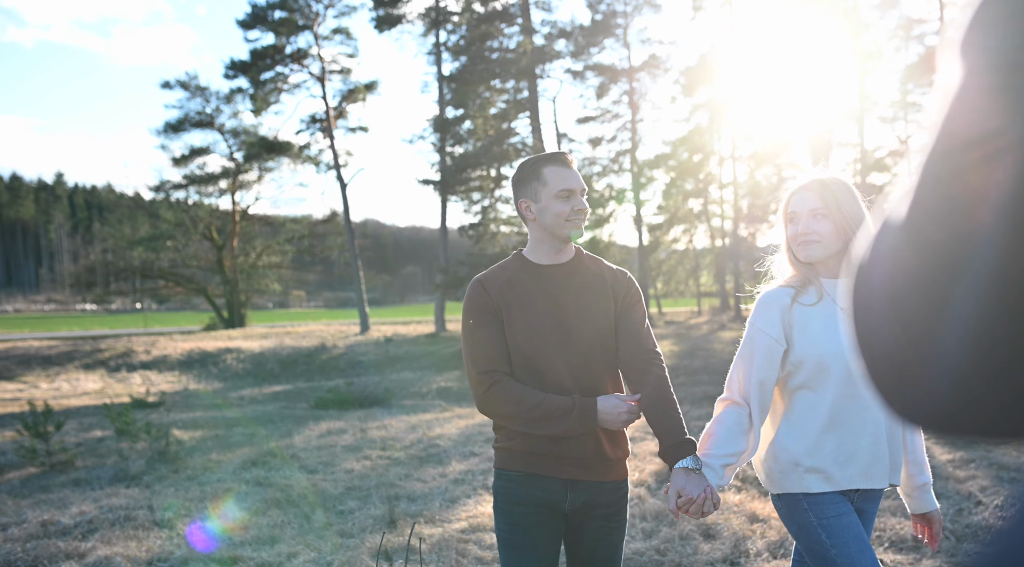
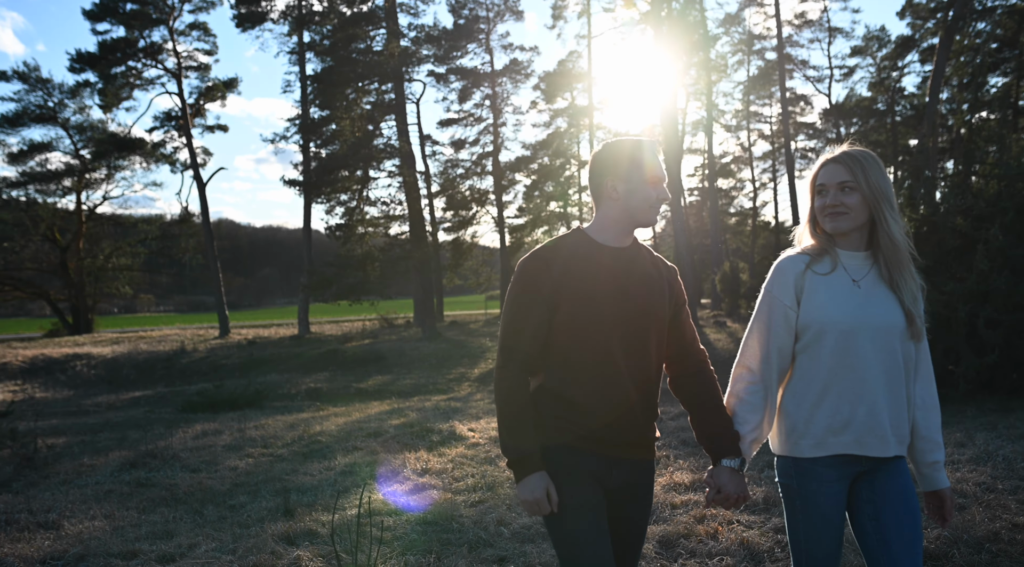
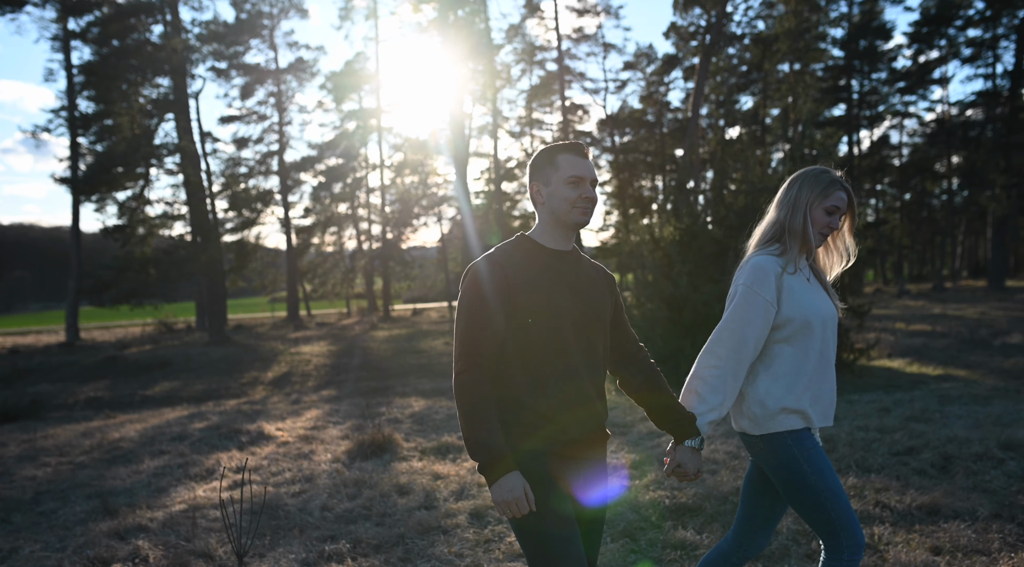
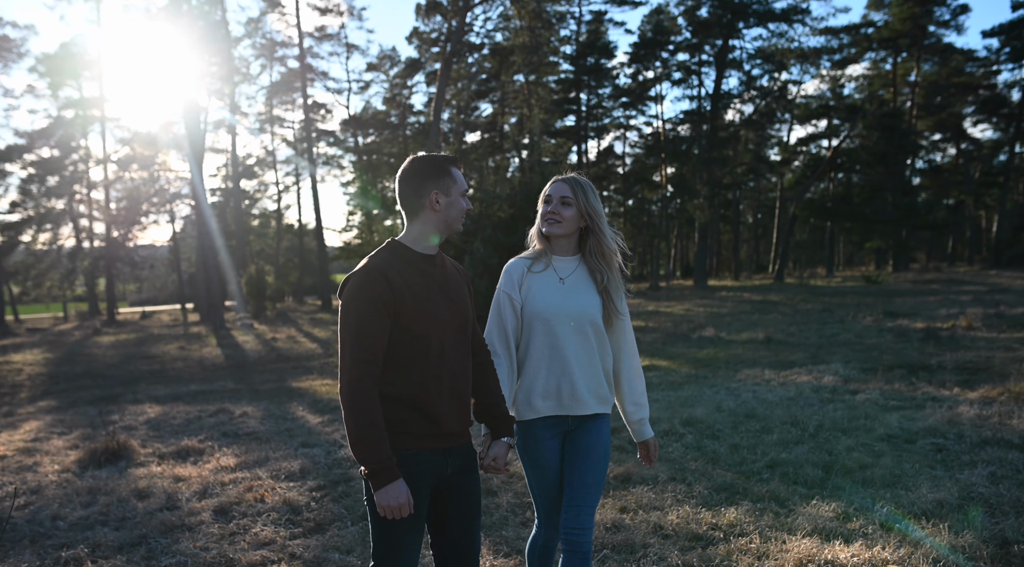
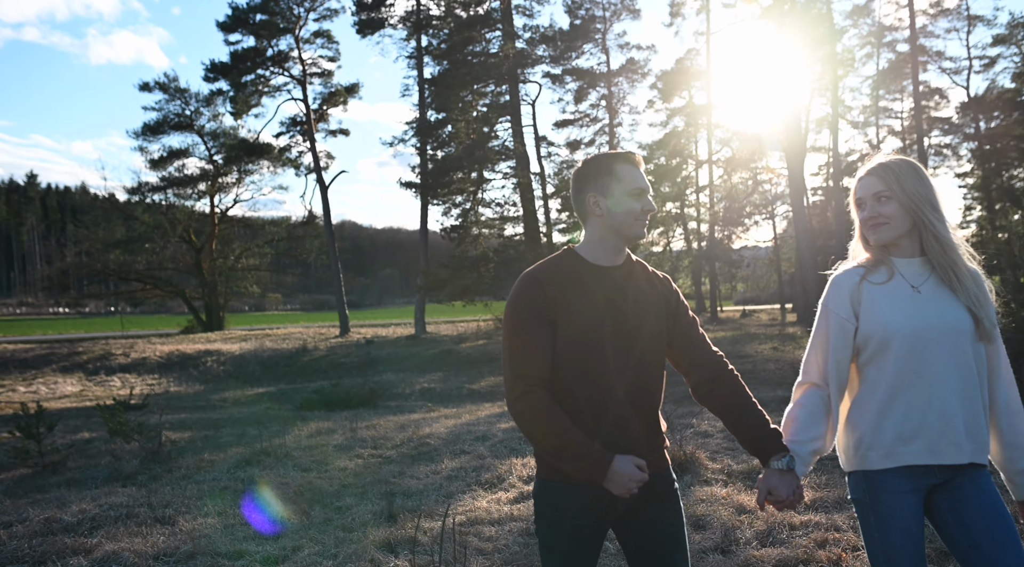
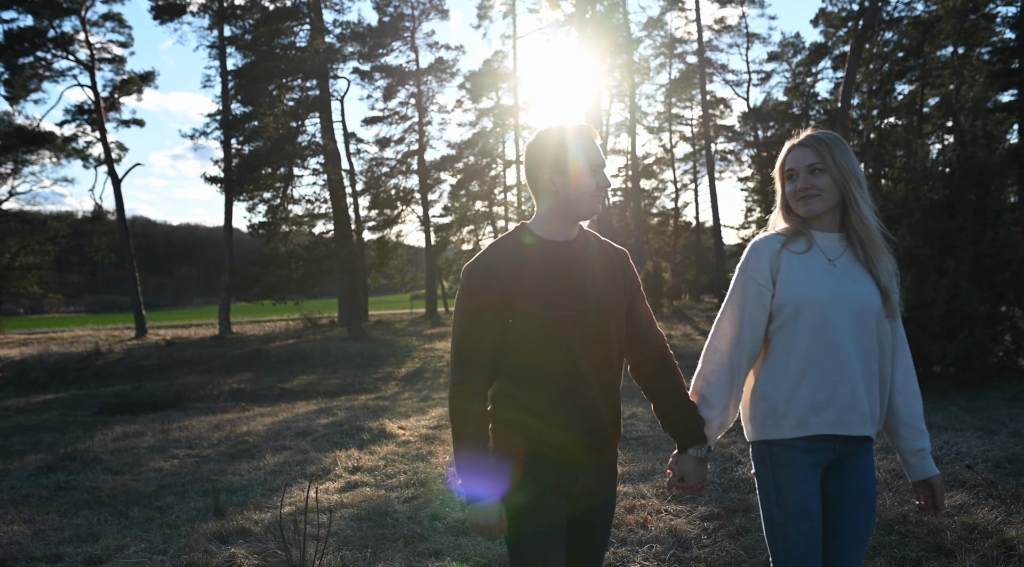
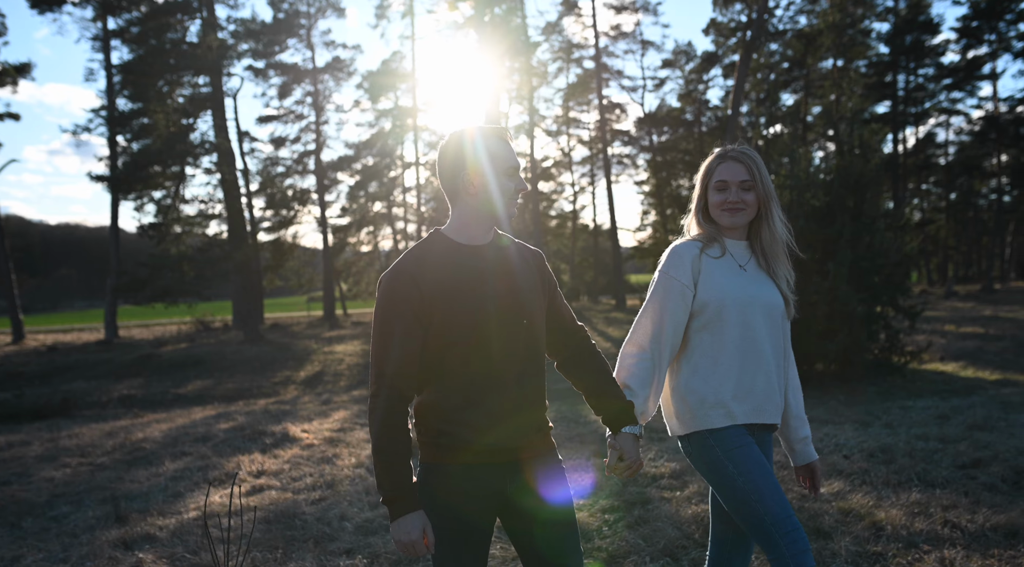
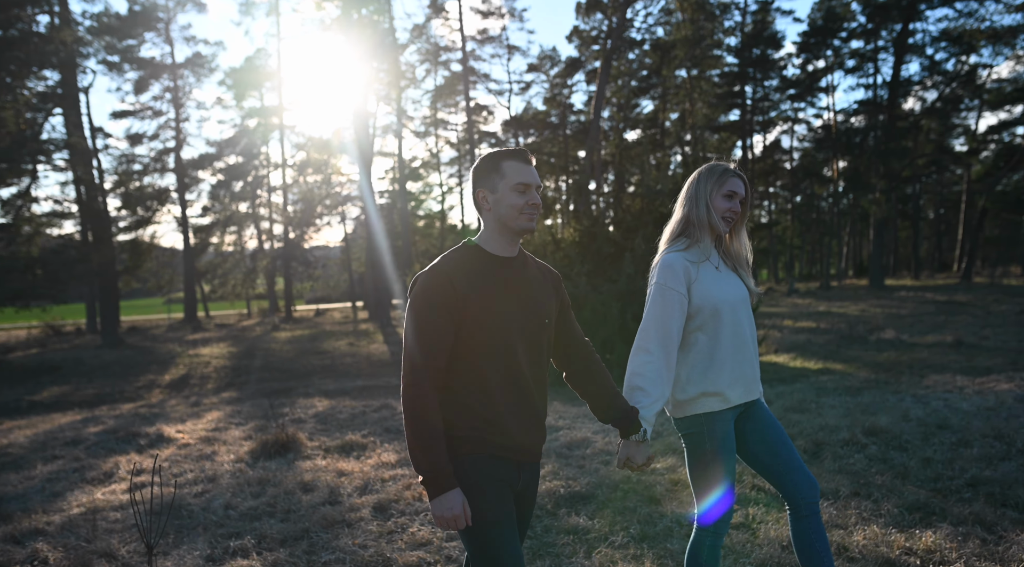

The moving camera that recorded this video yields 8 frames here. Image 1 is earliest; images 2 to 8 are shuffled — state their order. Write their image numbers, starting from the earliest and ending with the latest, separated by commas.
5, 2, 6, 7, 3, 8, 4
